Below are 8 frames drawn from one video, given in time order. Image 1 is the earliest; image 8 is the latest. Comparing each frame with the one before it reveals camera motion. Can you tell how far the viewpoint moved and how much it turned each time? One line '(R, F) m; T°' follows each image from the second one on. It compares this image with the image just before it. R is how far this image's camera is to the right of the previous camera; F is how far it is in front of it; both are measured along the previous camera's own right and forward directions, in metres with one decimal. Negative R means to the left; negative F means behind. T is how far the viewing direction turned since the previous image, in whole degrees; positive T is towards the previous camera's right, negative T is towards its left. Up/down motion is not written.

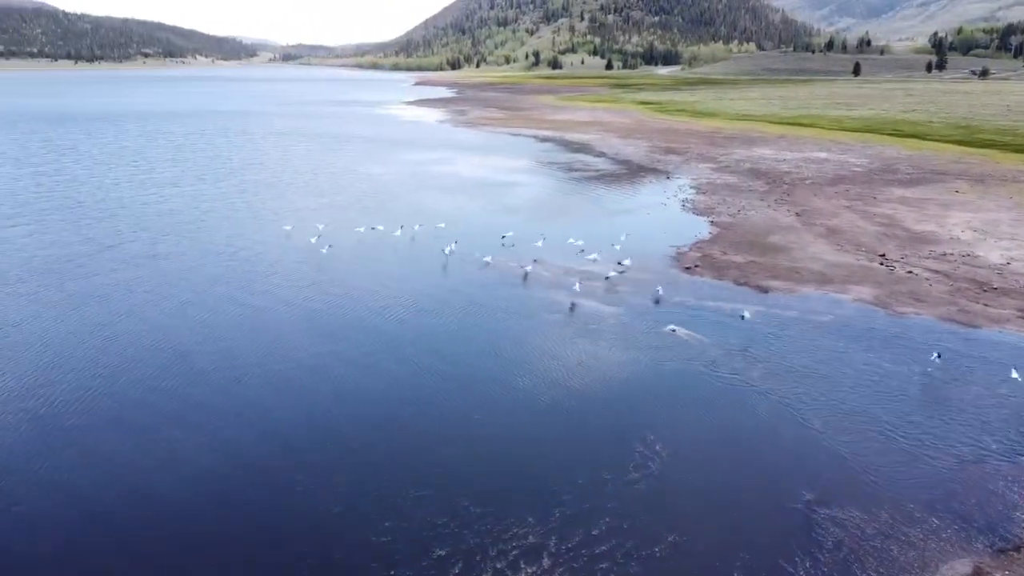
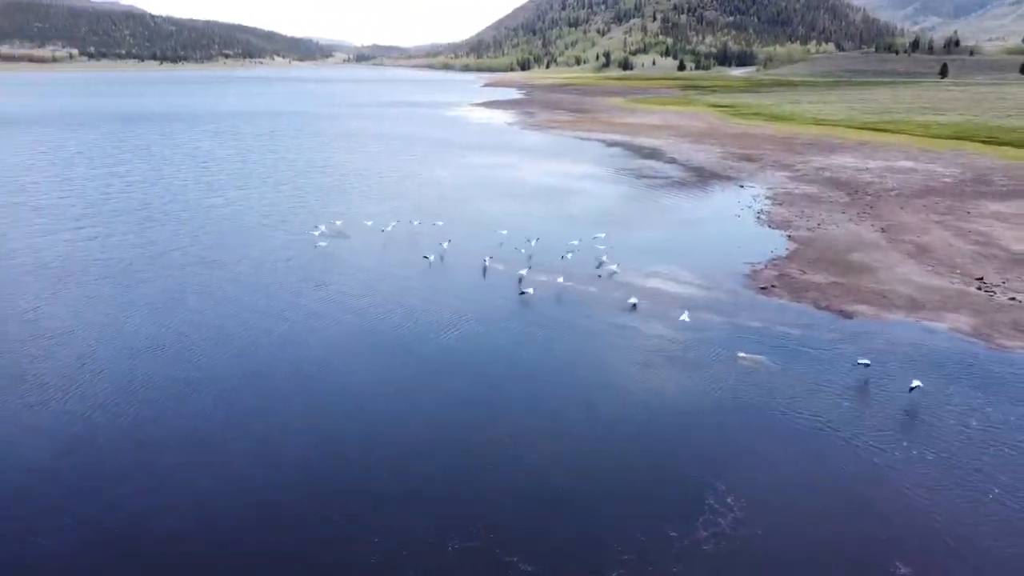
(+0.1, +1.2) m; -5°
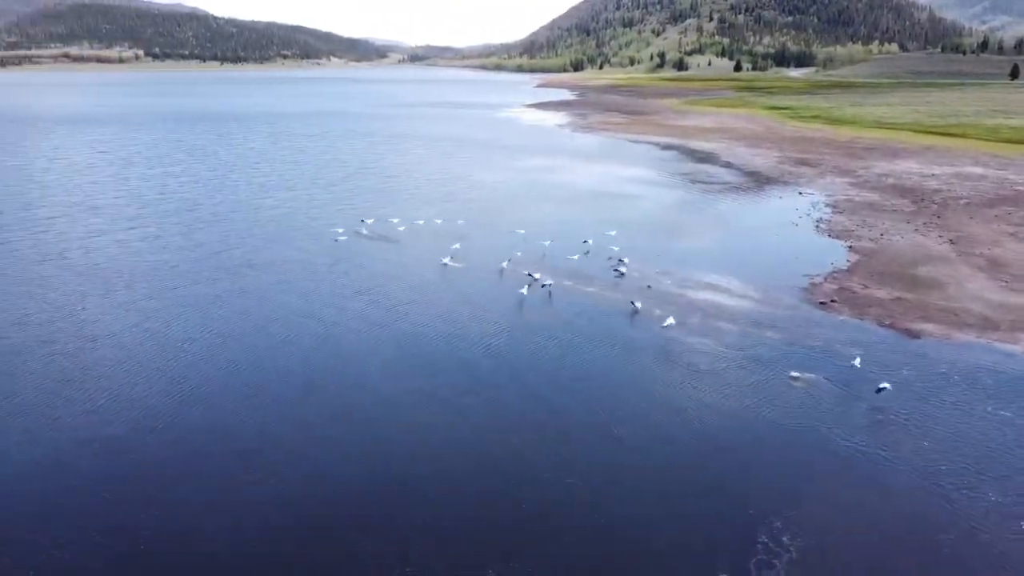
(+0.1, +0.7) m; -4°
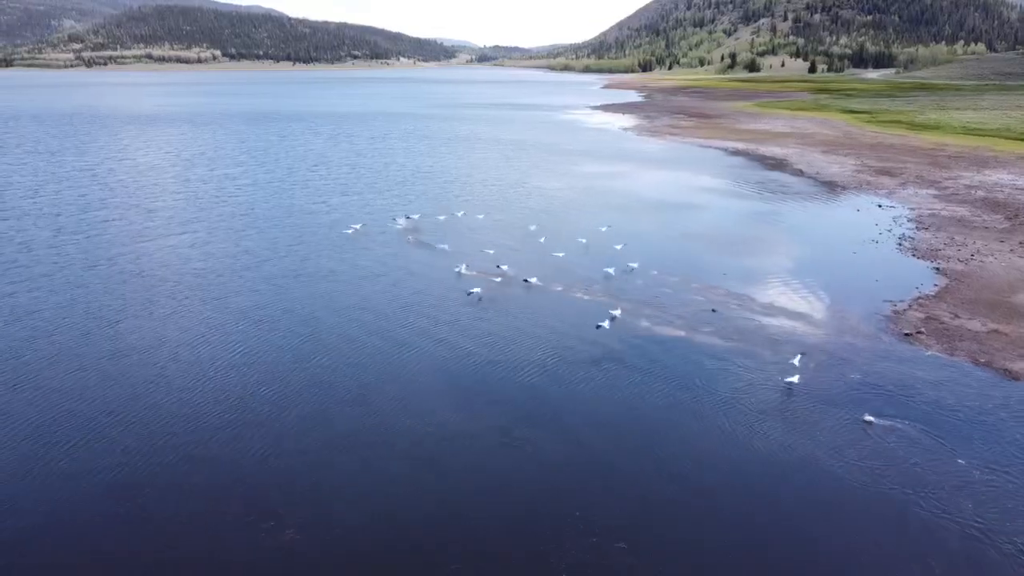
(+0.3, +1.5) m; -4°
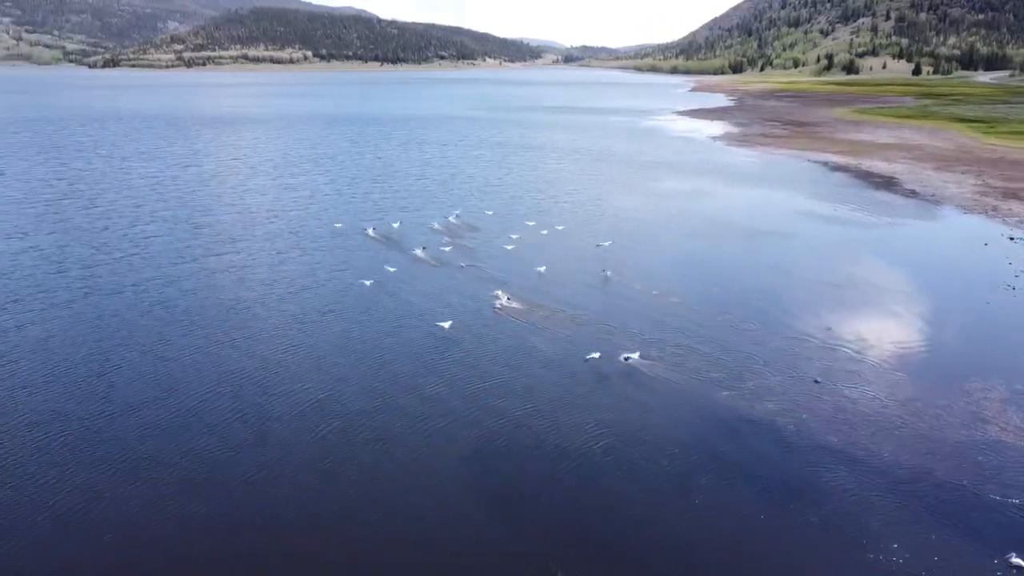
(+0.5, +3.5) m; -6°
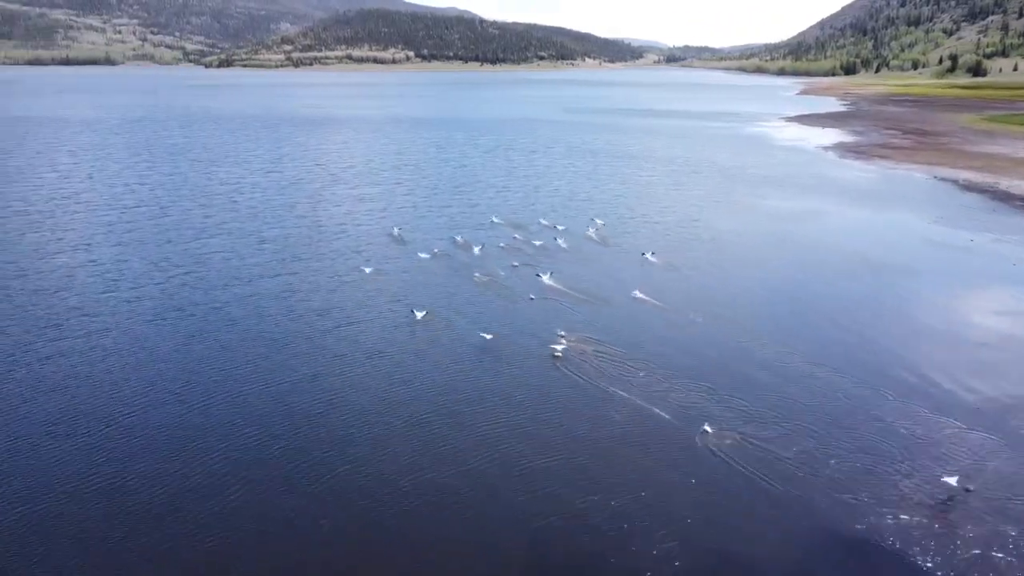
(+0.5, +3.2) m; -7°
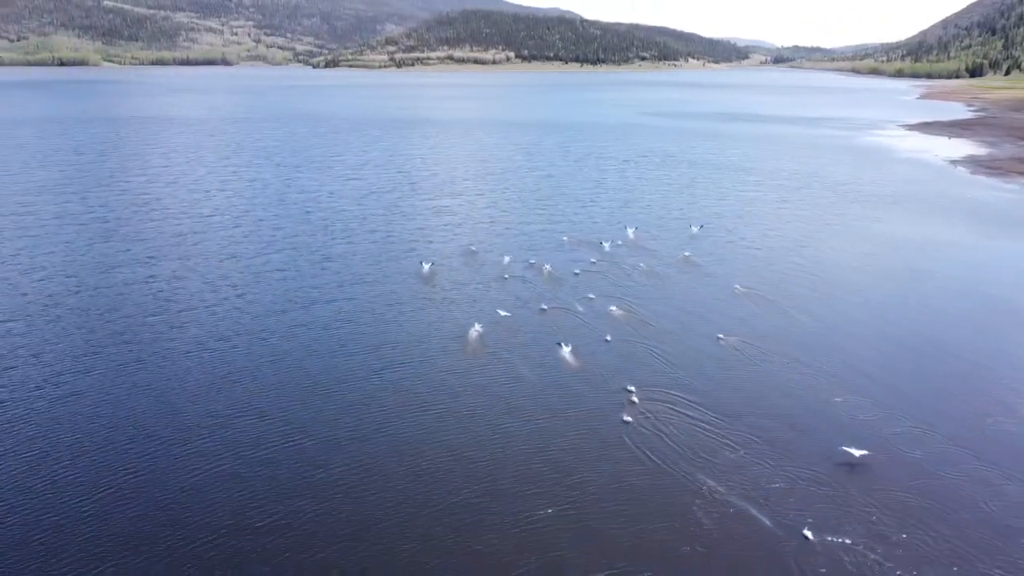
(+0.5, +3.0) m; -7°
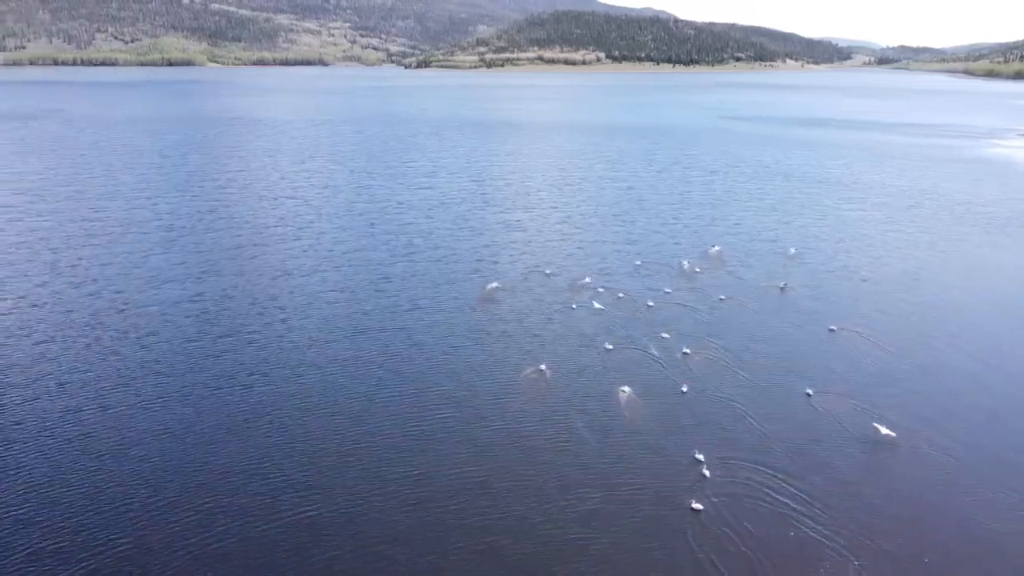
(+0.5, +2.7) m; -6°
